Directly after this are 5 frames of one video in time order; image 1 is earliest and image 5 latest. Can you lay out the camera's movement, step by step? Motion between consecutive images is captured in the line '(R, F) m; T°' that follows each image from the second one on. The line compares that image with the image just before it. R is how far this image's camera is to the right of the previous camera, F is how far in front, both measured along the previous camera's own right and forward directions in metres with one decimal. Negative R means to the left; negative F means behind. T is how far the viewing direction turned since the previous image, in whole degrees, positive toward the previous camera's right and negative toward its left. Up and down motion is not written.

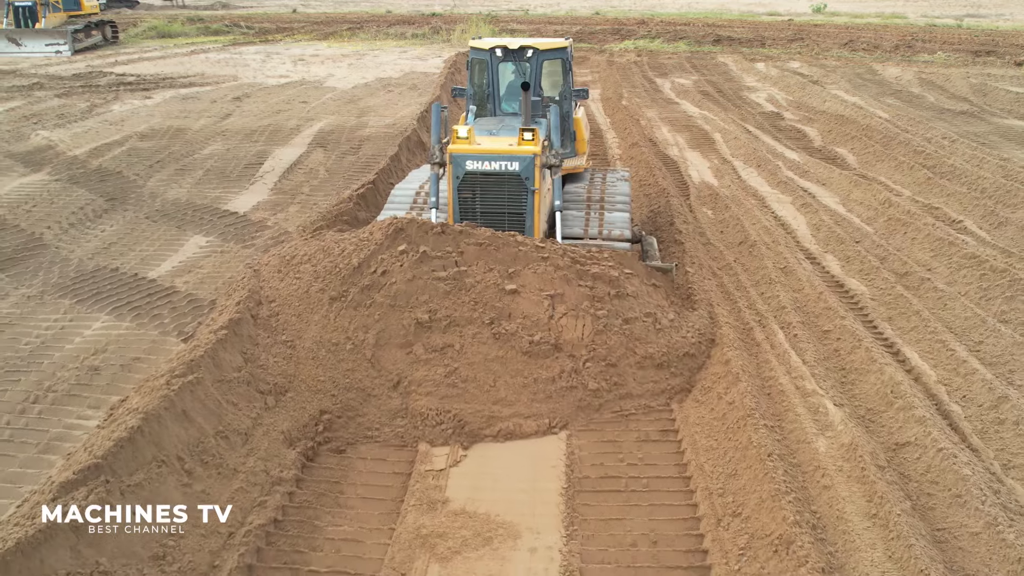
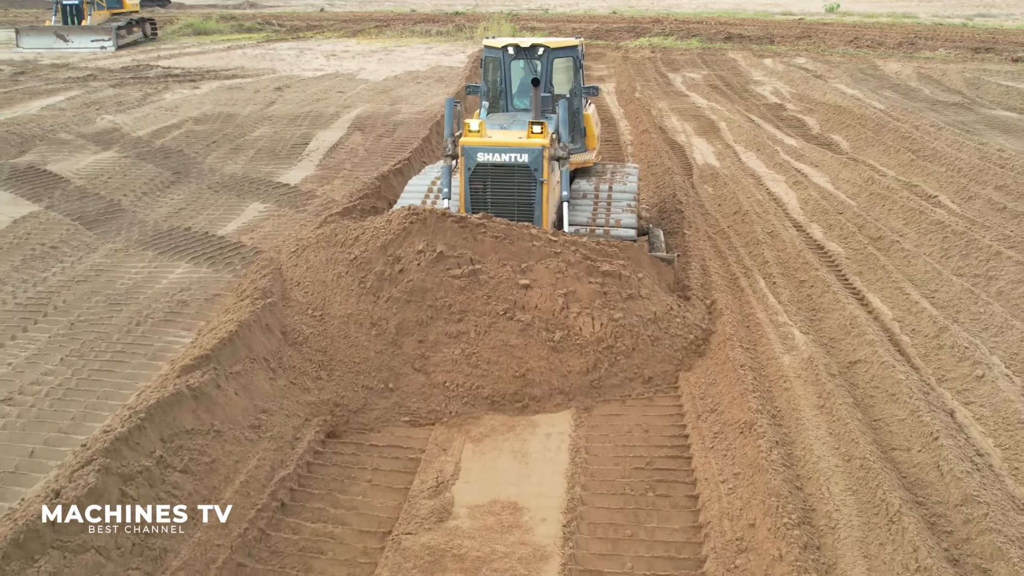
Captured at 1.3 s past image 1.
(0.0, -1.1) m; -1°
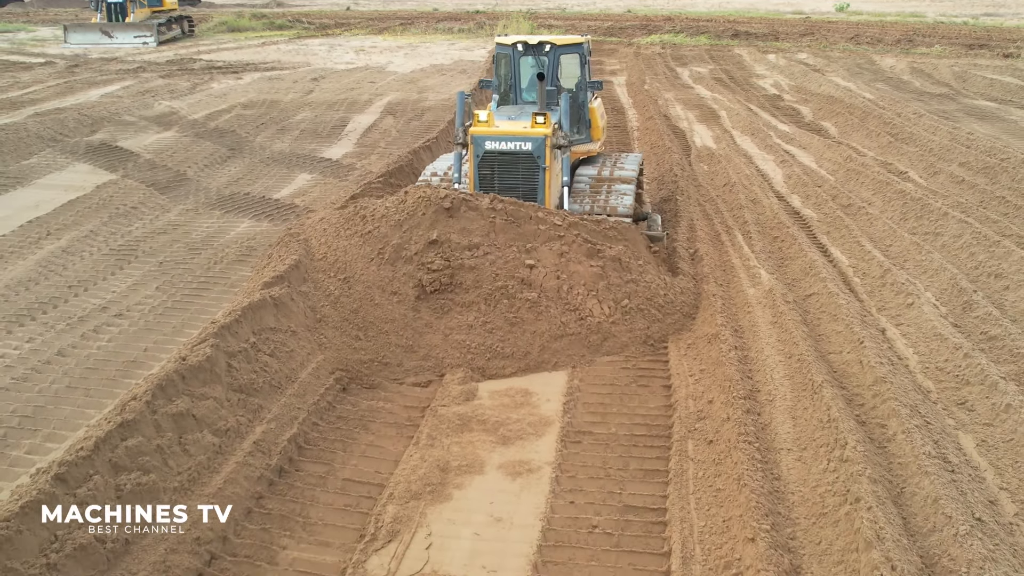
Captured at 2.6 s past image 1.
(0.0, -1.3) m; -1°
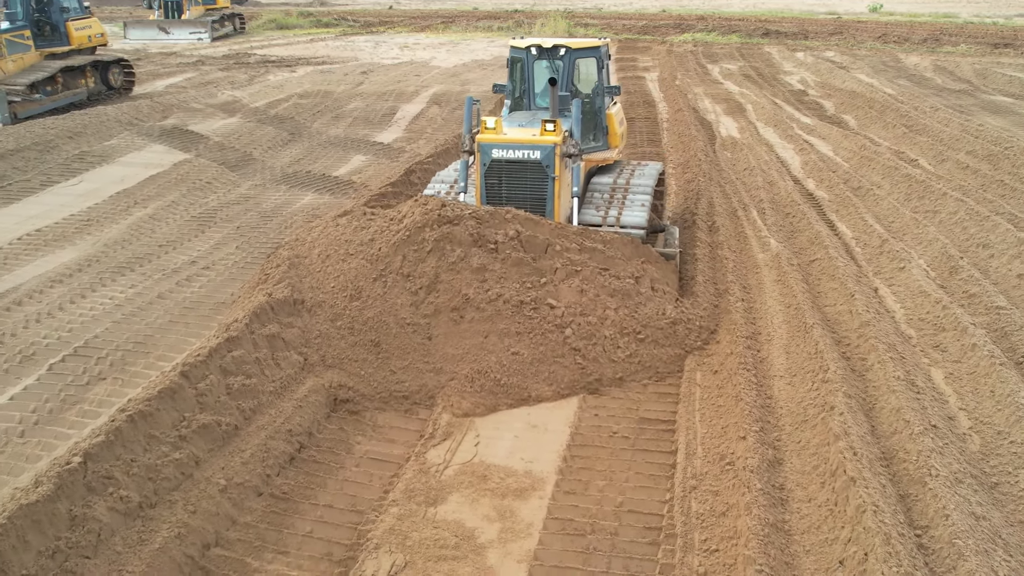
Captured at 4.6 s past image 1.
(0.0, -1.0) m; -2°
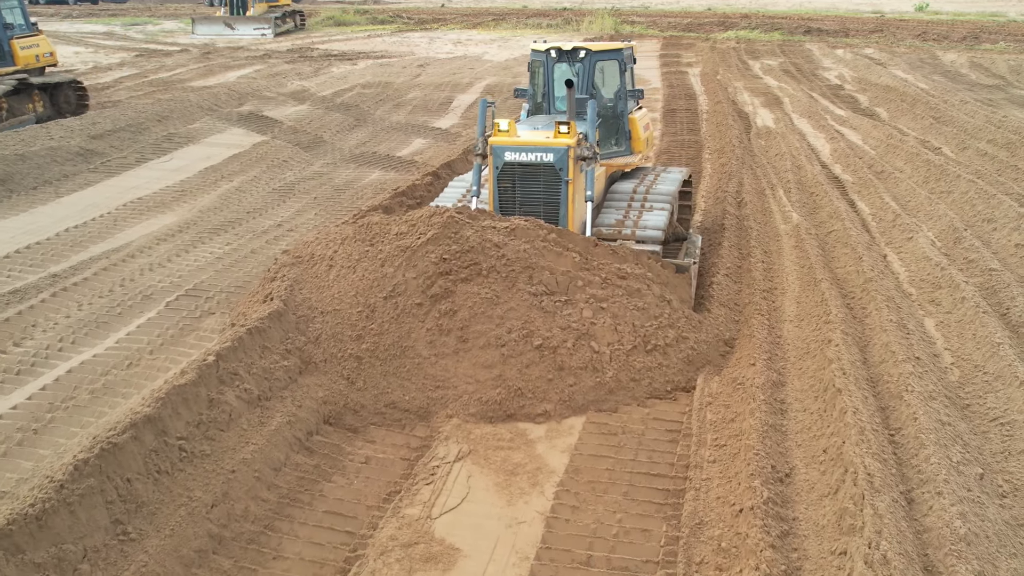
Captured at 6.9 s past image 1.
(0.0, -1.0) m; -3°
